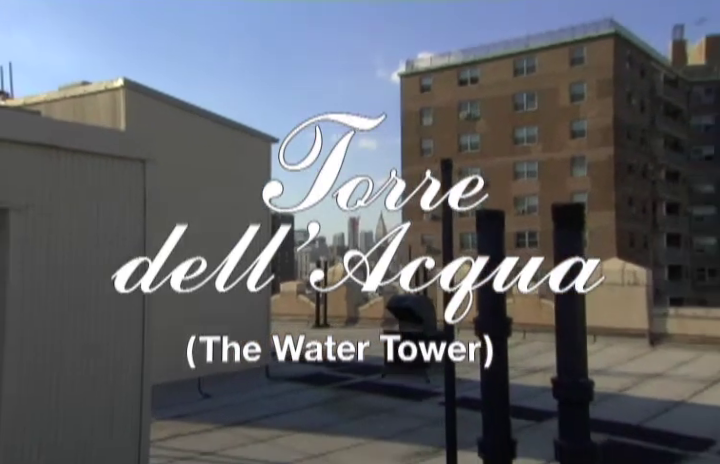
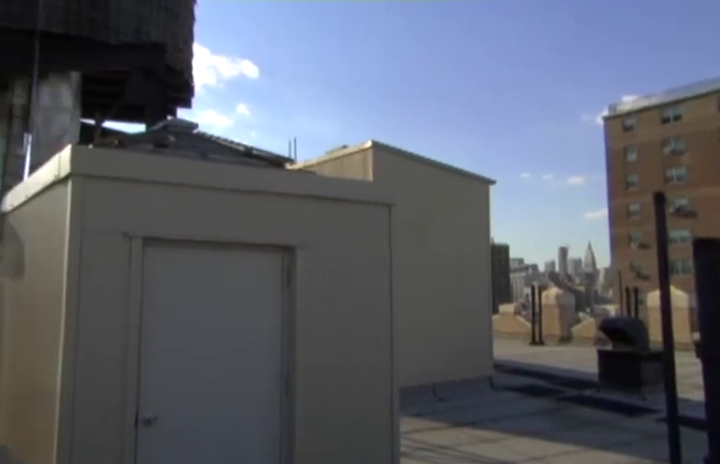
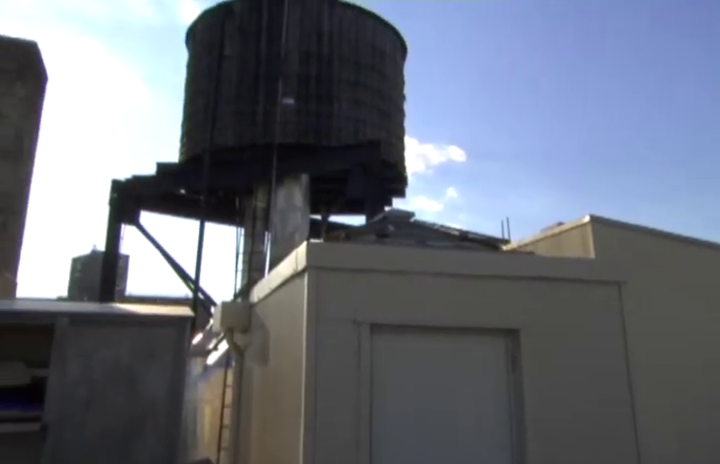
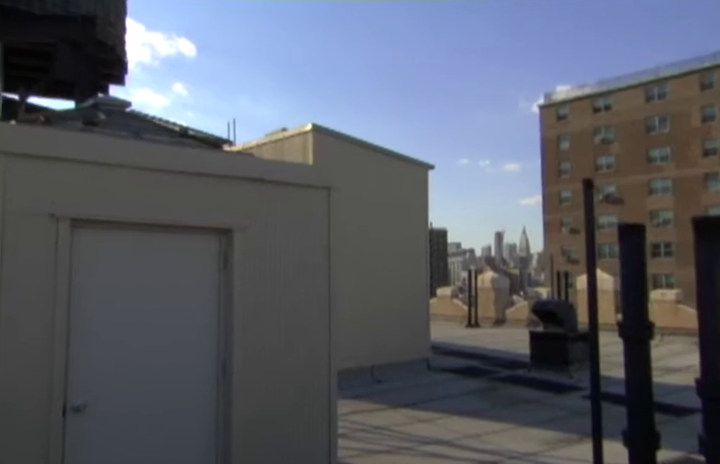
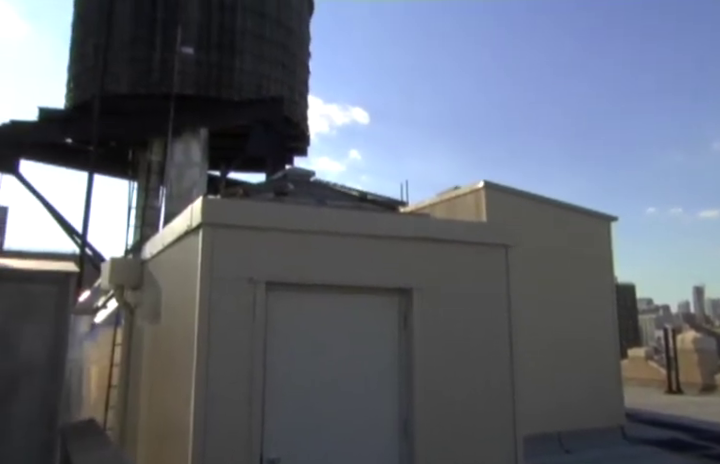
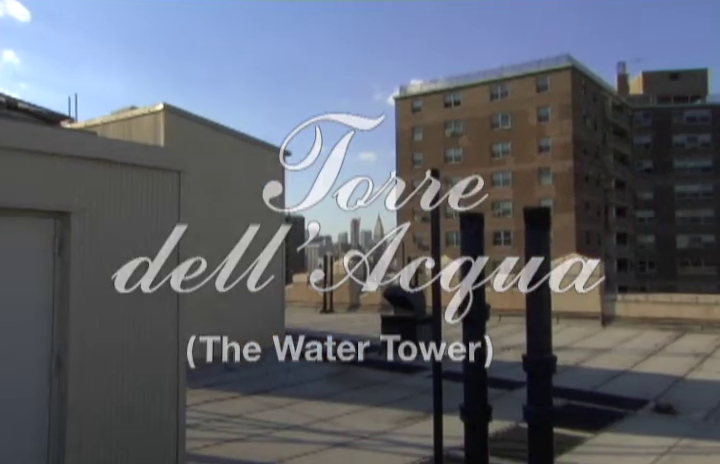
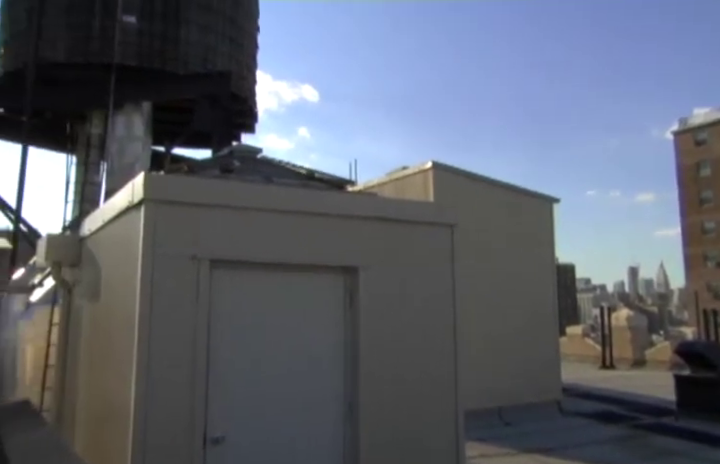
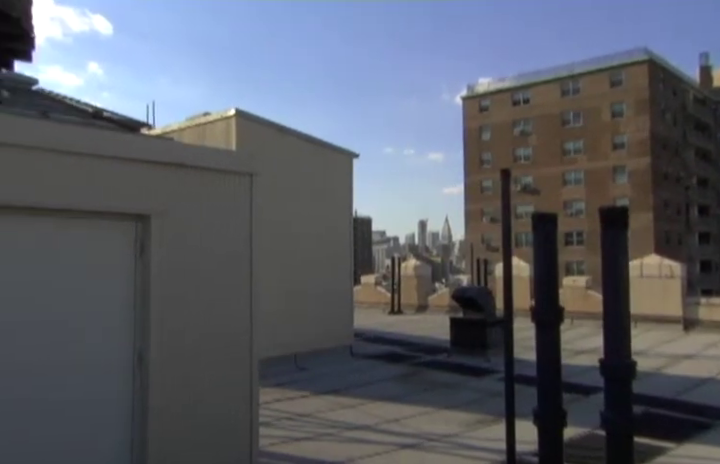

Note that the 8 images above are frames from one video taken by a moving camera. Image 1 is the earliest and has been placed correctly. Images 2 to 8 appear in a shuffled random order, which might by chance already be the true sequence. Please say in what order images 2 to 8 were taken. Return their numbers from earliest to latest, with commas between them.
6, 8, 4, 2, 7, 5, 3
